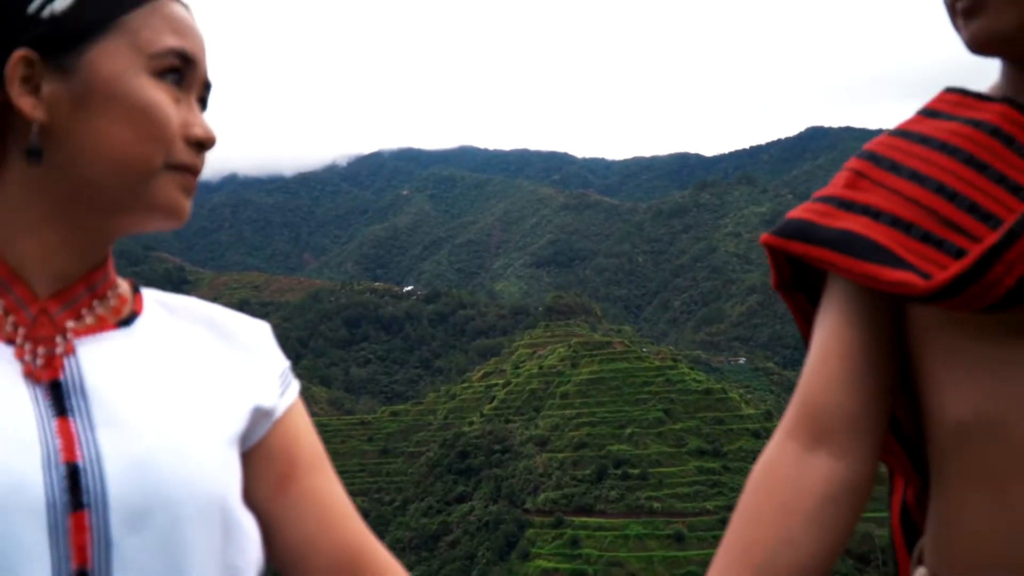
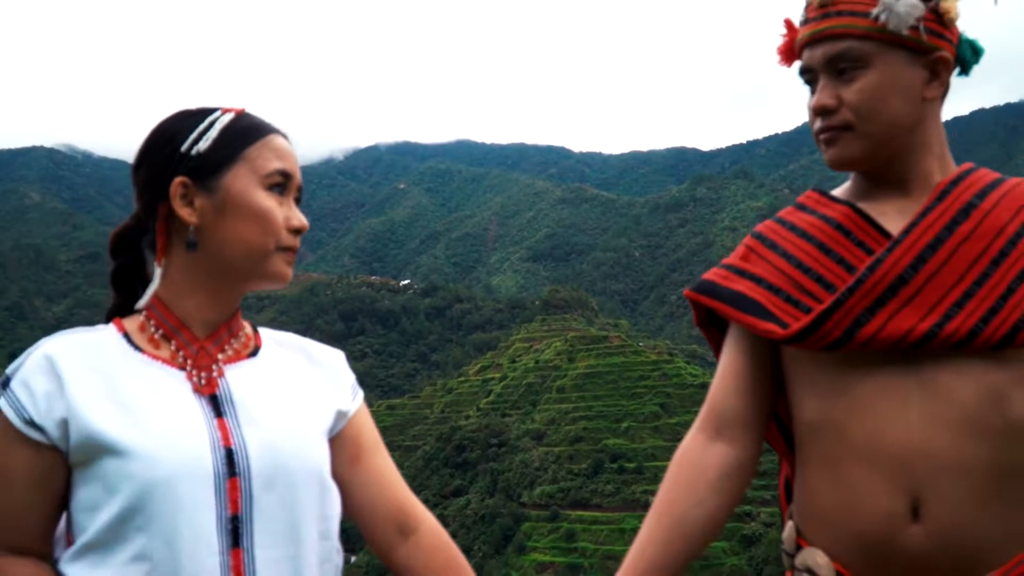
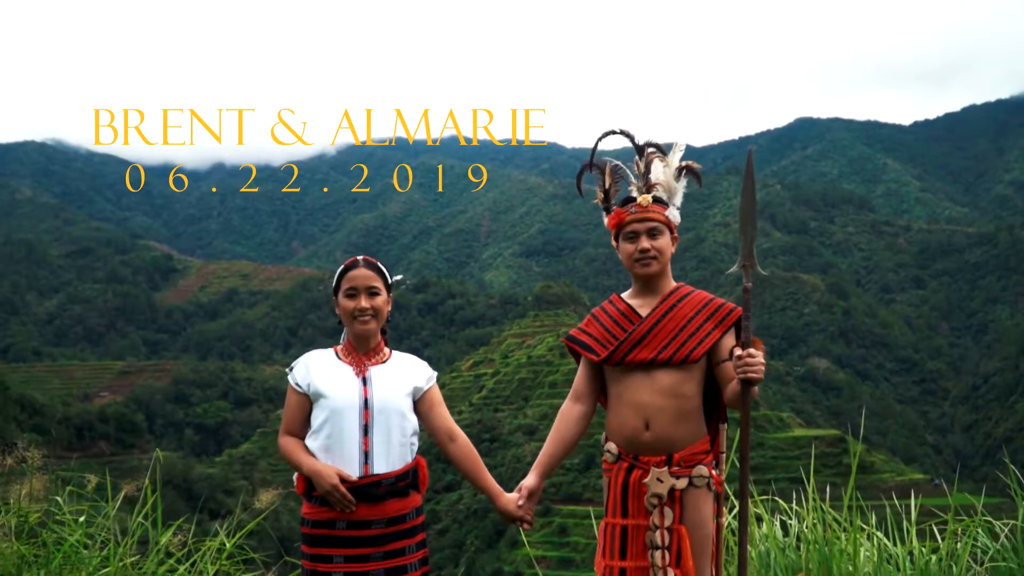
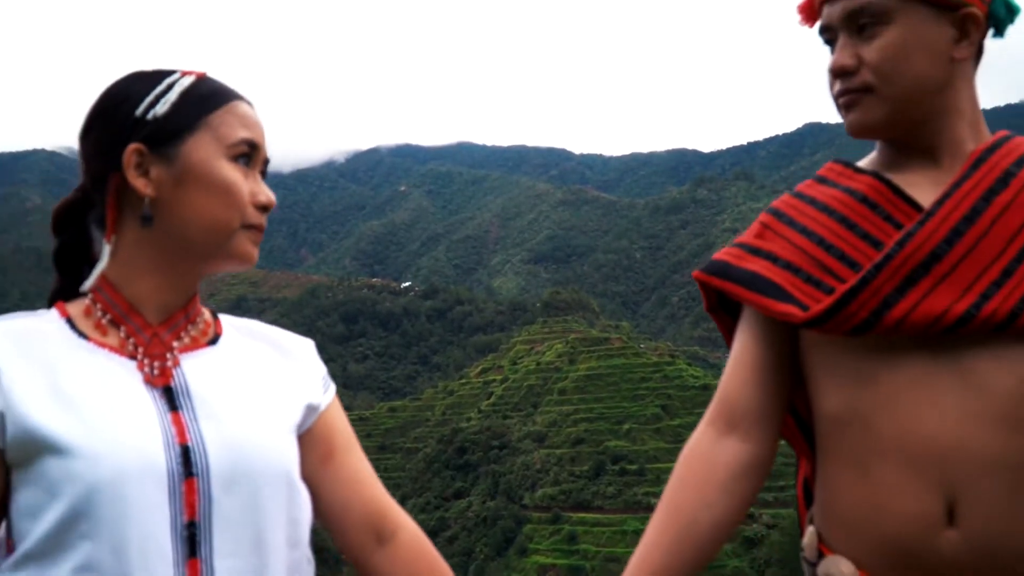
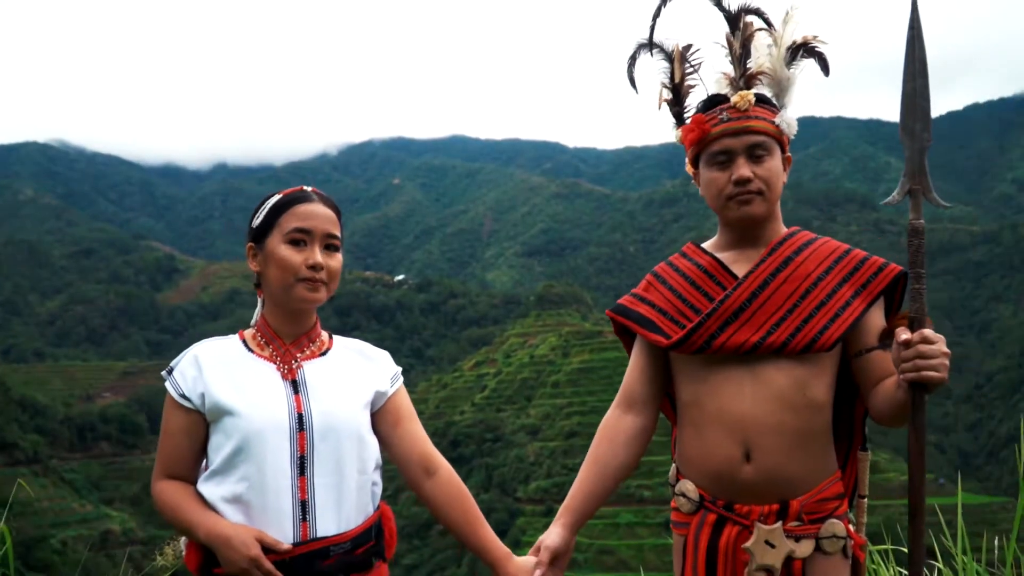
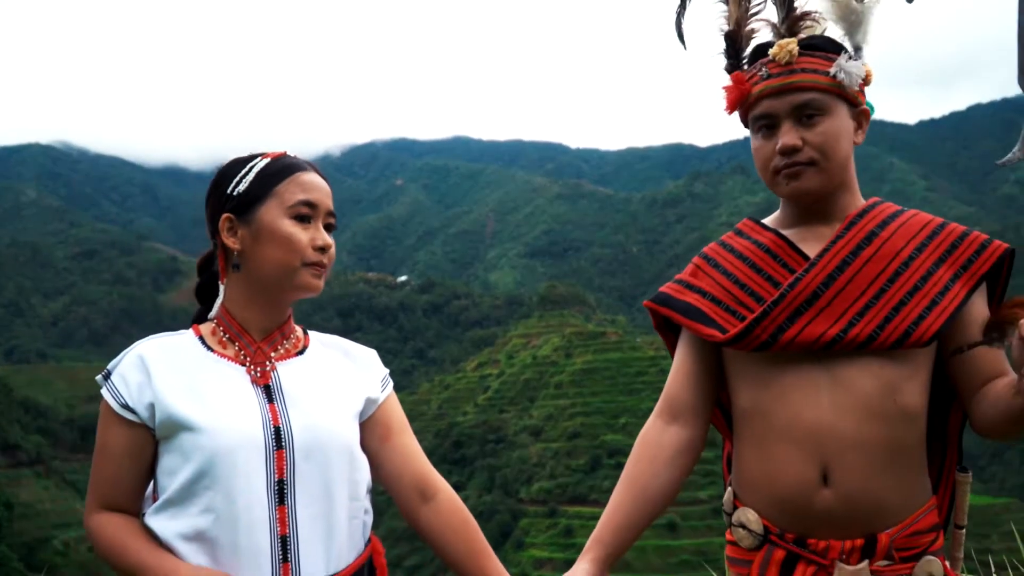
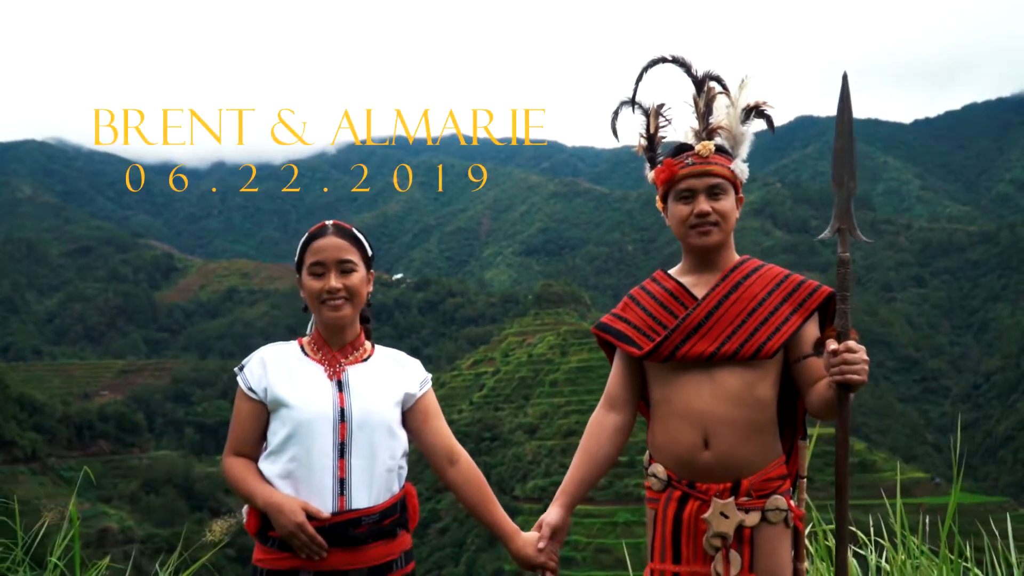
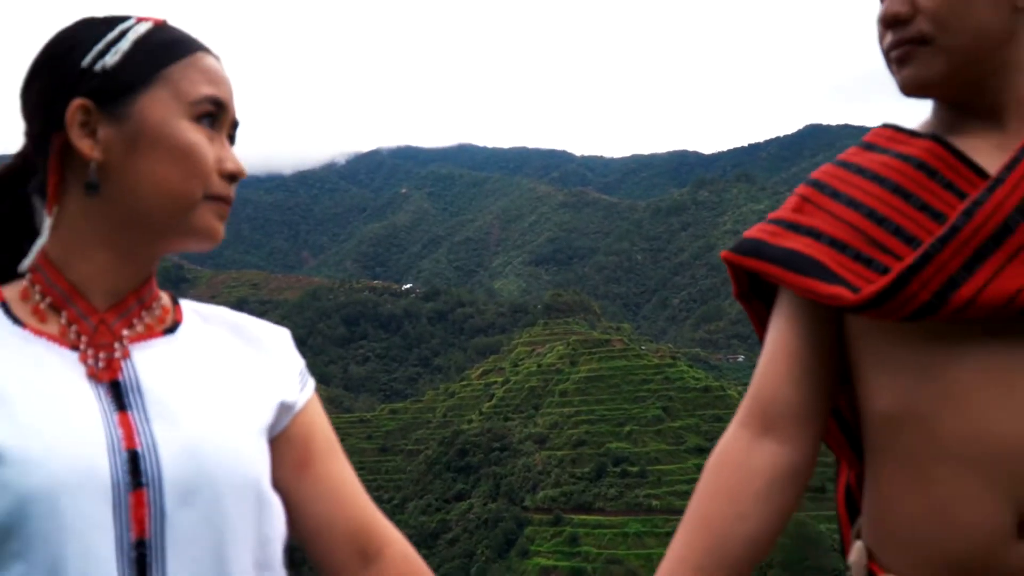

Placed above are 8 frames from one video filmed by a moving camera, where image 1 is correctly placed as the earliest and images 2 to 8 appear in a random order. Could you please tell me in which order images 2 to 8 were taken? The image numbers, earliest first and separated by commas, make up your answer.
8, 4, 2, 6, 5, 7, 3
